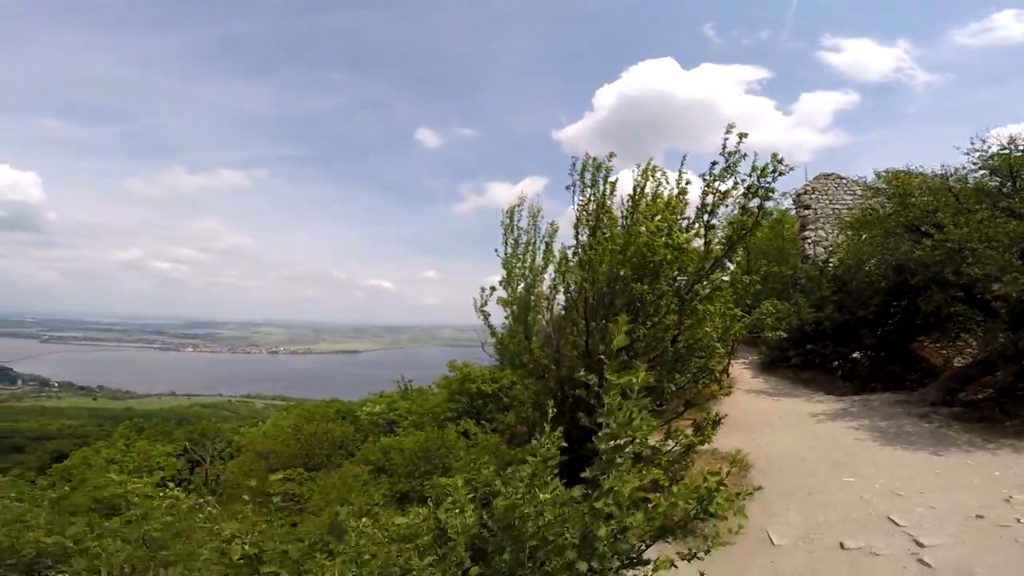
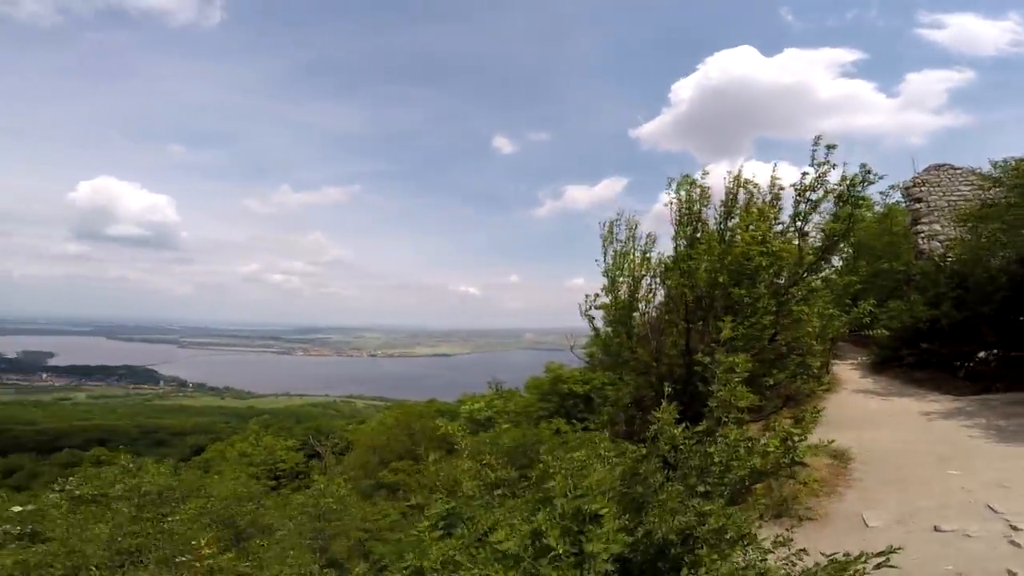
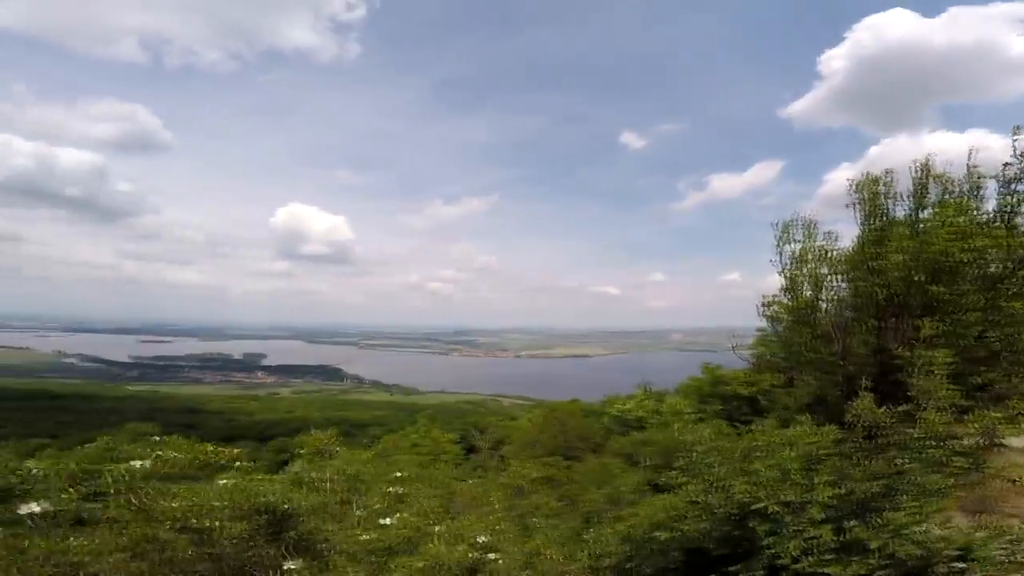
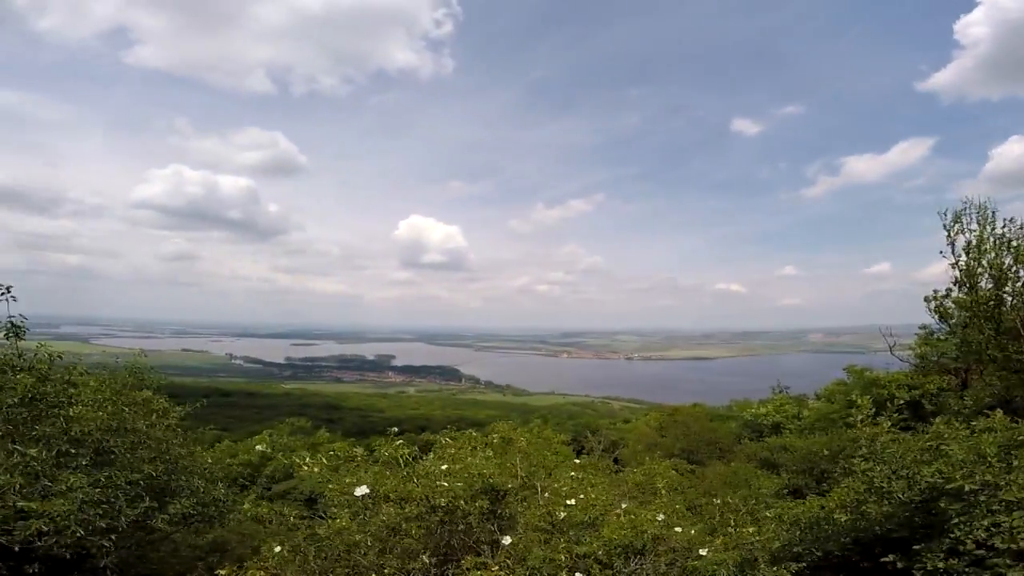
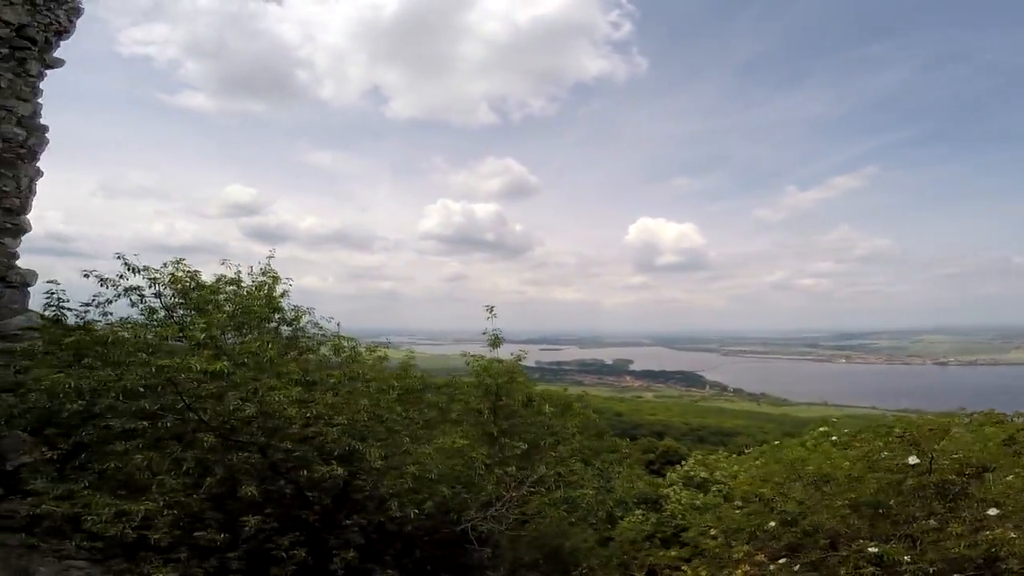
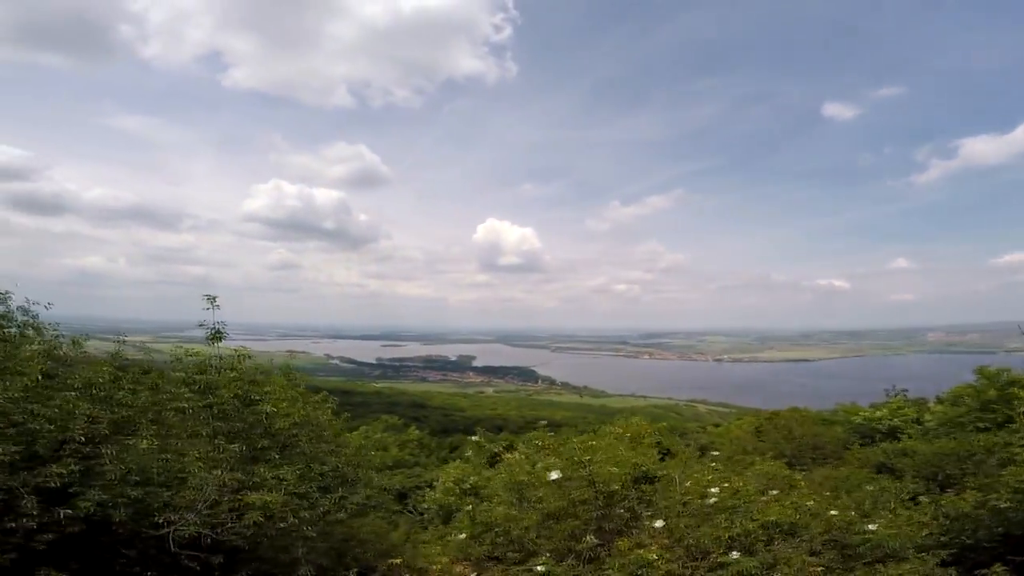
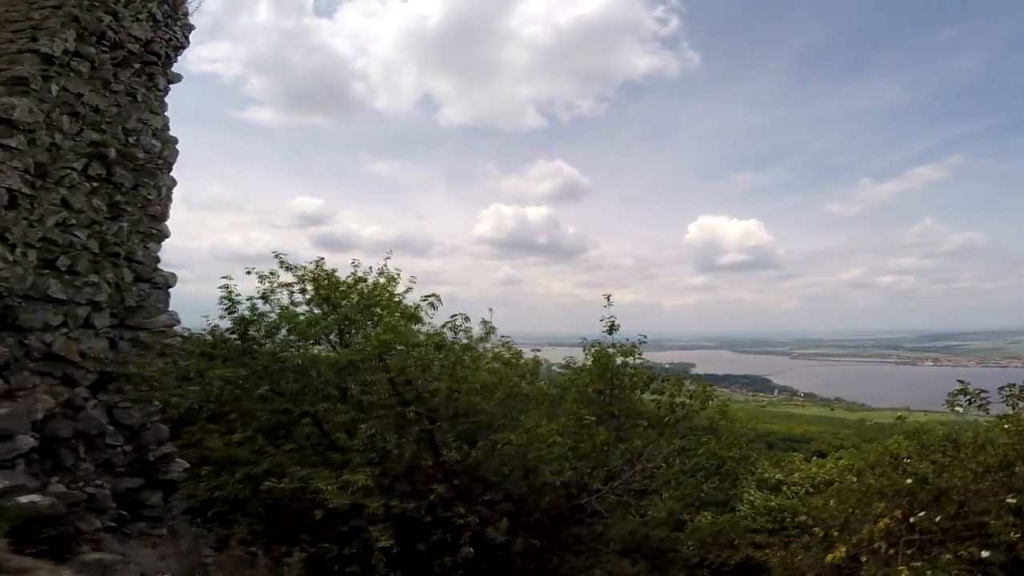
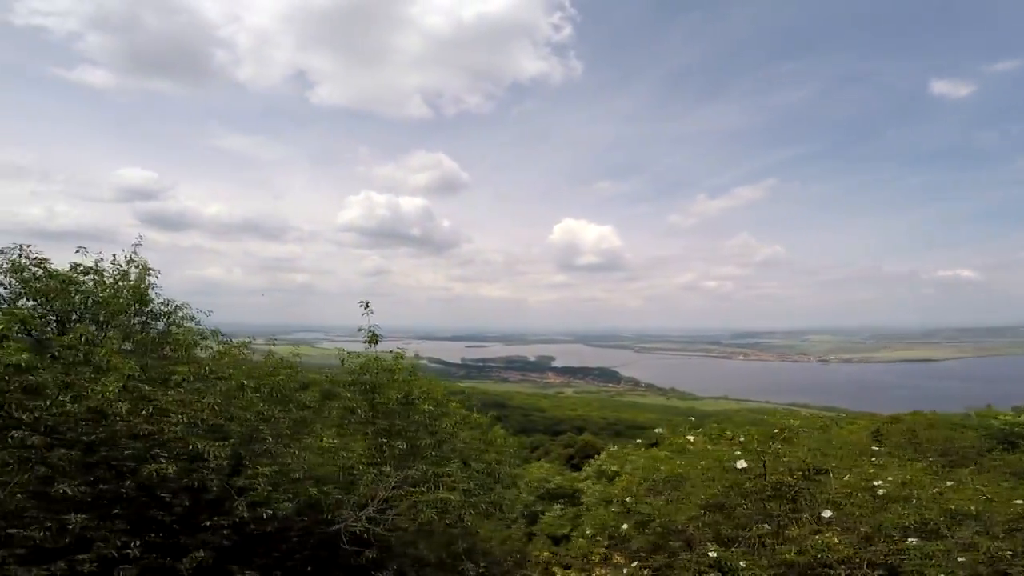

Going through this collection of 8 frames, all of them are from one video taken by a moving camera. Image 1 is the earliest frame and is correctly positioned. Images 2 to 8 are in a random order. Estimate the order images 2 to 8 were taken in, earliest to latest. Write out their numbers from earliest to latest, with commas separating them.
2, 3, 4, 6, 8, 5, 7
